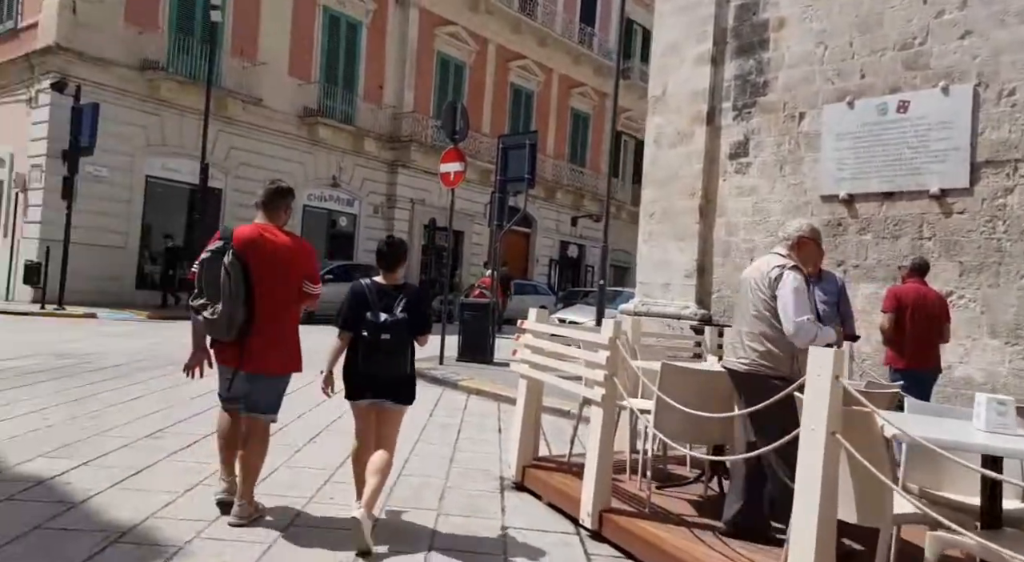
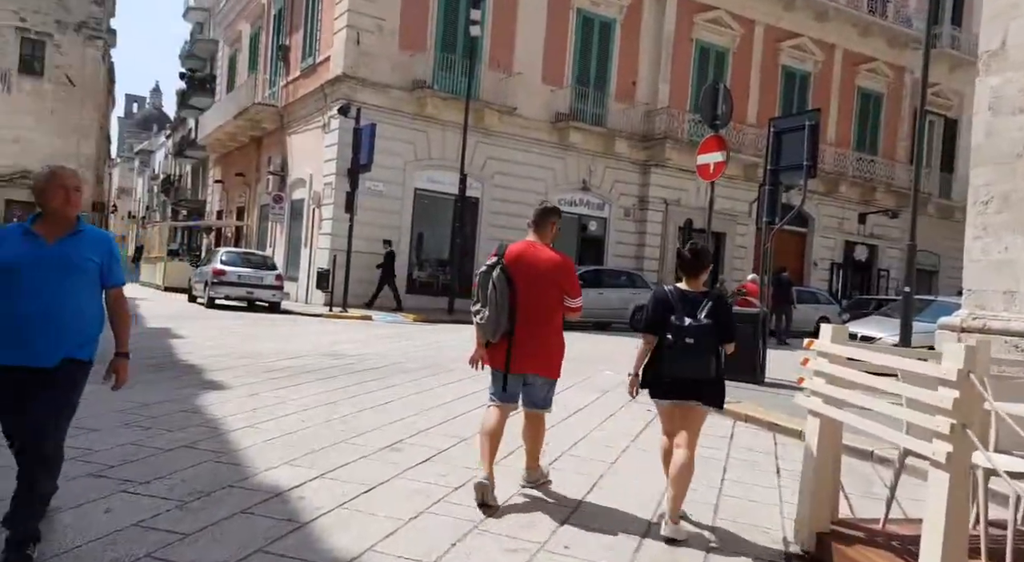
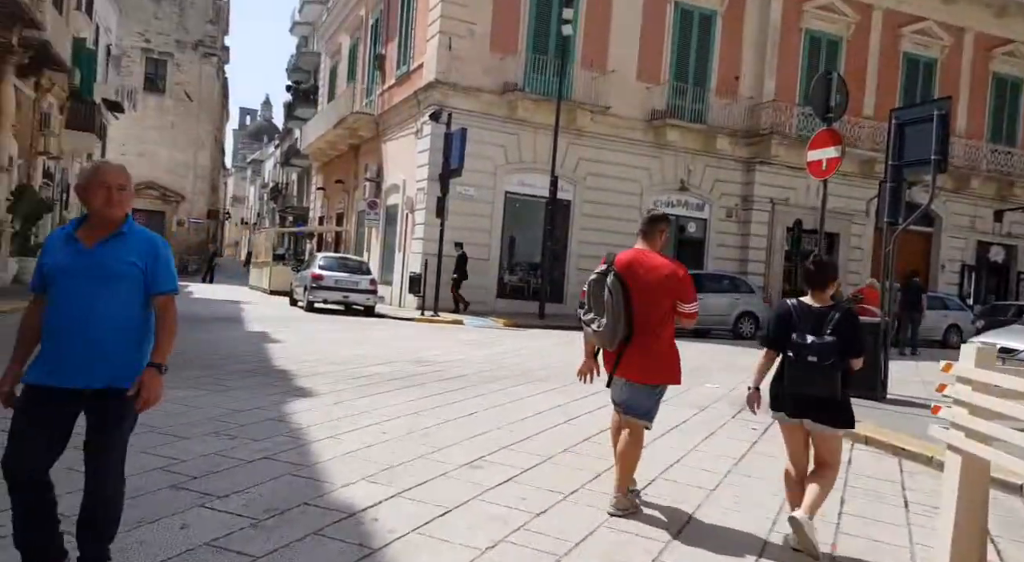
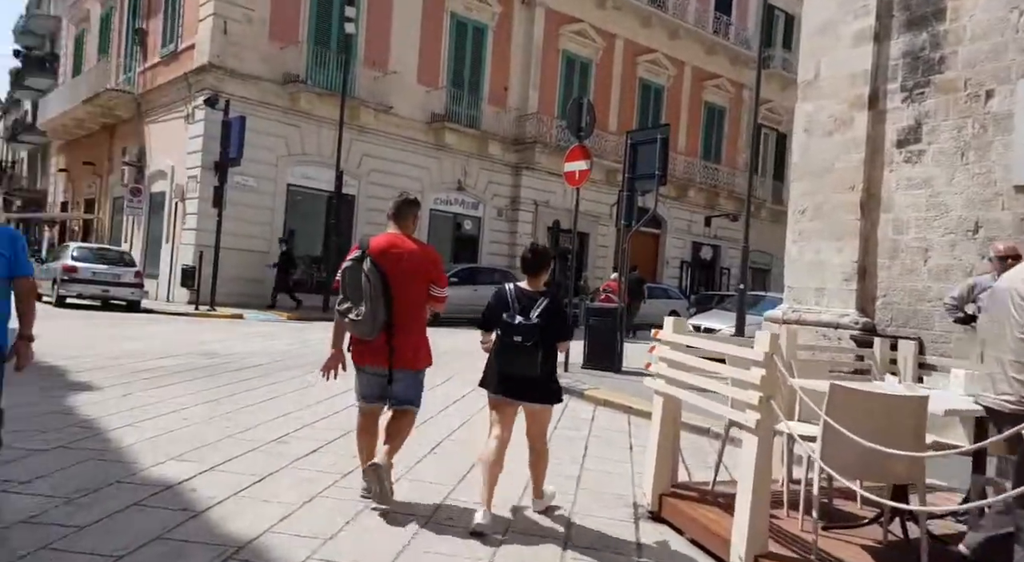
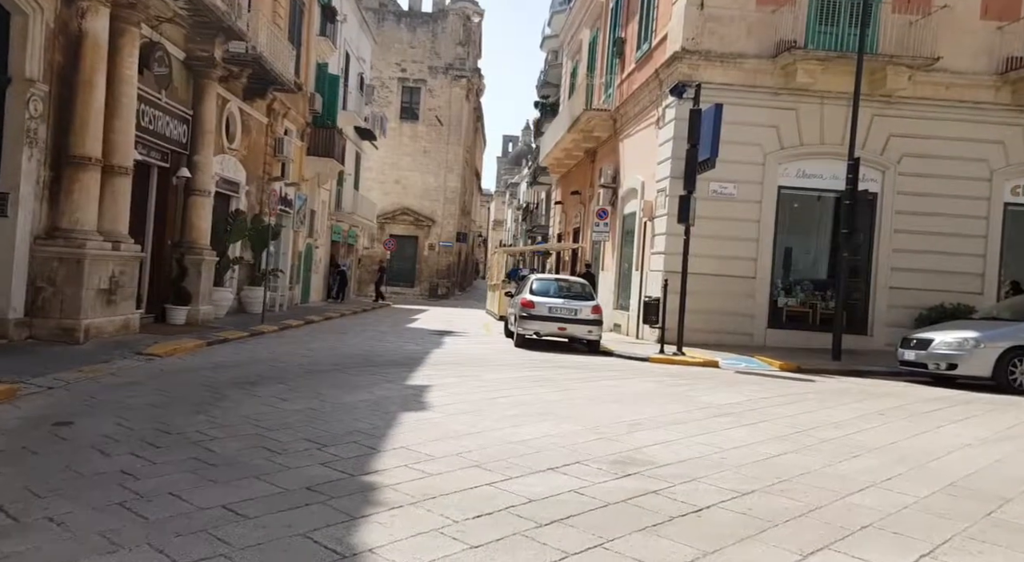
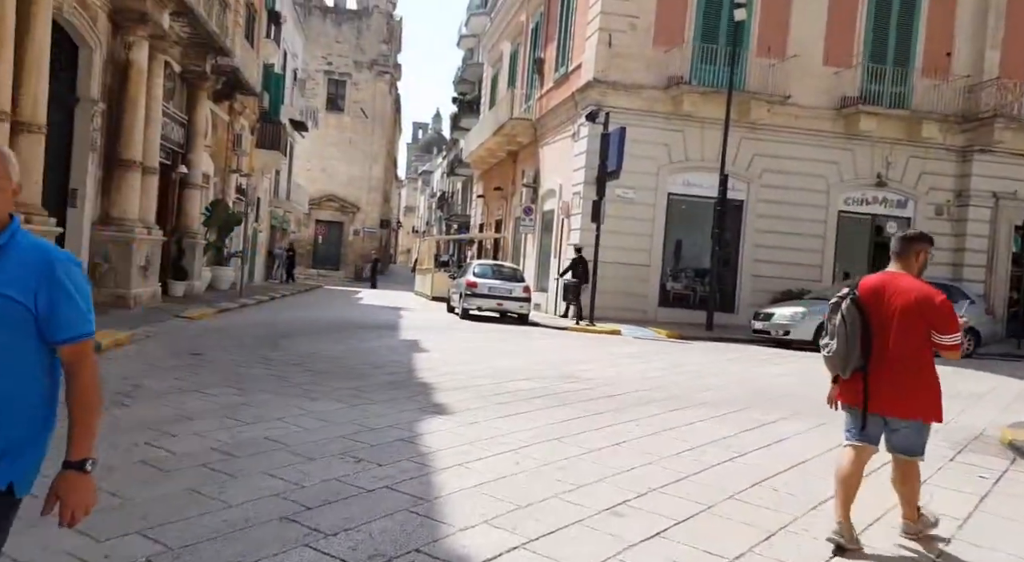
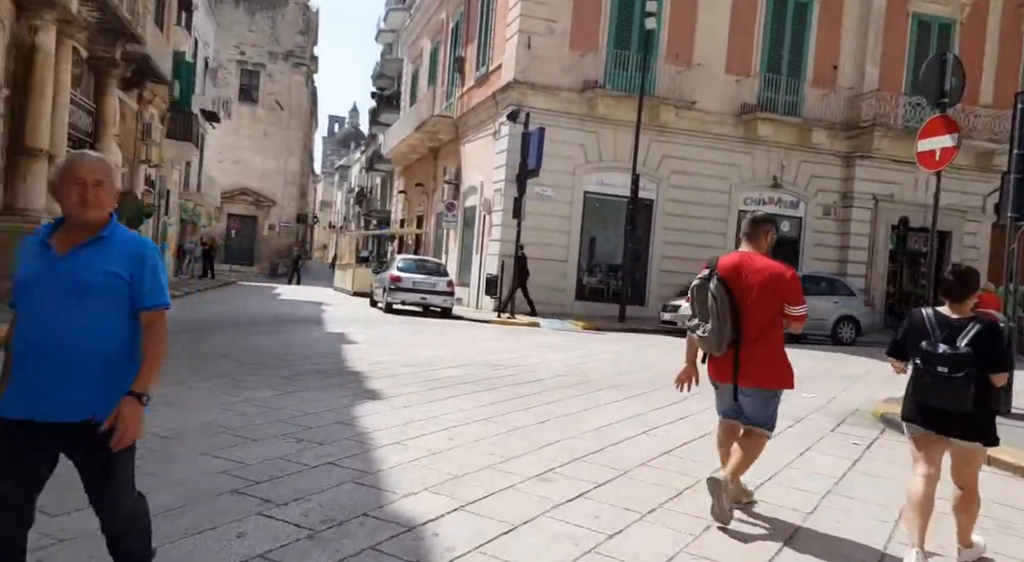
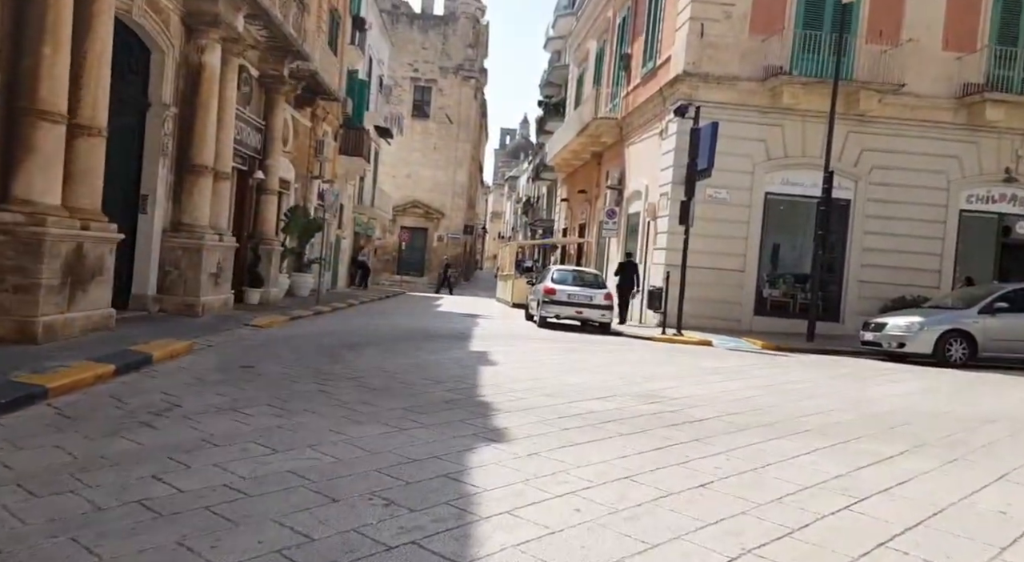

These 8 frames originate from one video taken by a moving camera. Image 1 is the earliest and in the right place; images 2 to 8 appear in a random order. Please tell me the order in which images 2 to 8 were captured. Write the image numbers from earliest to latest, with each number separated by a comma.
4, 2, 3, 7, 6, 8, 5
